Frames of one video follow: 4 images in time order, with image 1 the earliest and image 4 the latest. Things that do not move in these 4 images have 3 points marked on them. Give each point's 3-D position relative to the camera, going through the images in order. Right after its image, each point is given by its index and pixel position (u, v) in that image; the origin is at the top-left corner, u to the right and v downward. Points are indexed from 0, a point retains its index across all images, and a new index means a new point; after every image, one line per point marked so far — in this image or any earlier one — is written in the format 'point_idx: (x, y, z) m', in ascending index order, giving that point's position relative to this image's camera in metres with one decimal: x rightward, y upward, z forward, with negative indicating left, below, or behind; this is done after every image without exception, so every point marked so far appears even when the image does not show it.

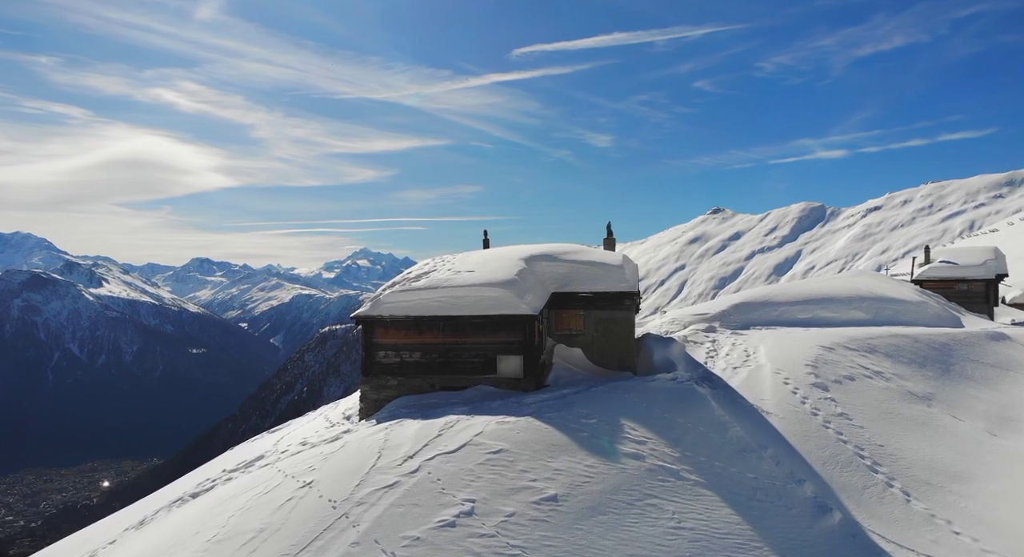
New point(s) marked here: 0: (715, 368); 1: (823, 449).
0: (+6.0, -2.6, +19.0) m
1: (+6.7, -3.7, +14.1) m
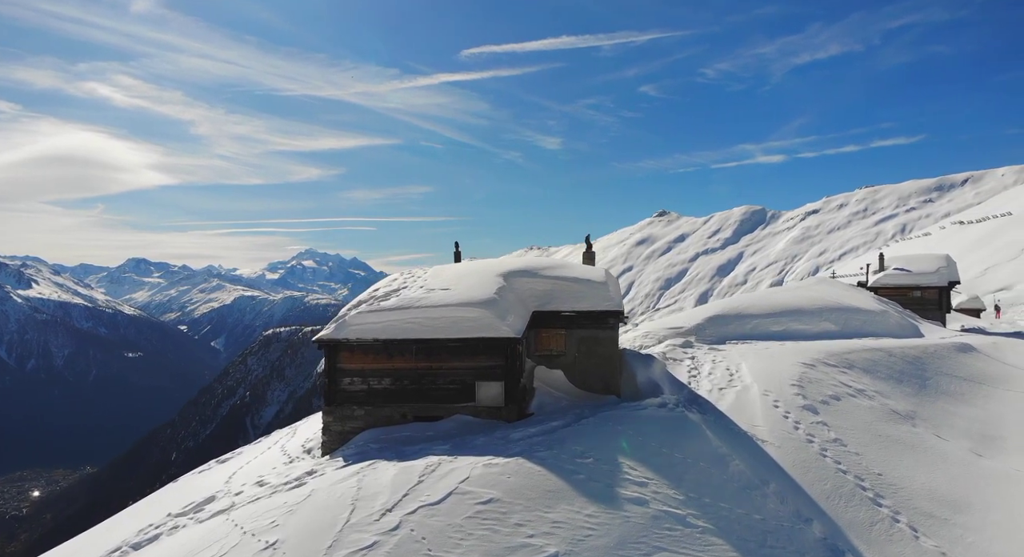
0: (+5.3, -3.1, +18.2) m
1: (+6.4, -4.2, +13.3) m
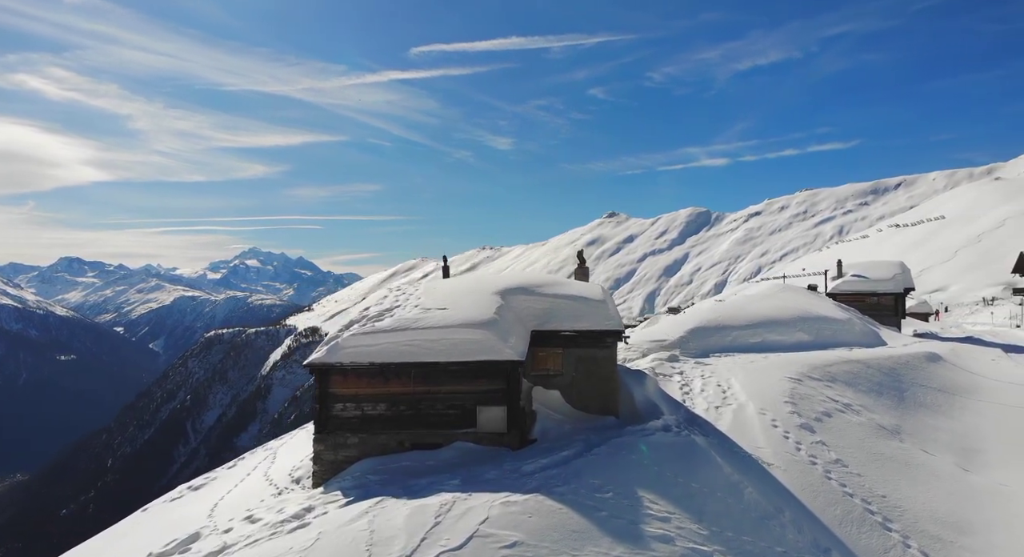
0: (+5.1, -3.6, +18.0) m
1: (+6.6, -4.7, +13.2) m
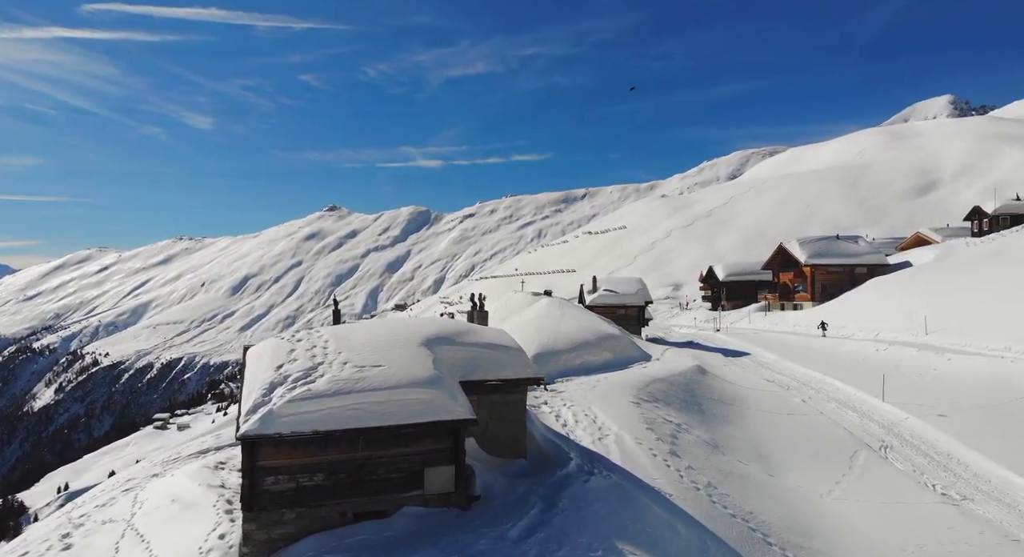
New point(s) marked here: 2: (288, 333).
0: (+2.1, -5.0, +19.7) m
1: (+5.3, -6.1, +15.8) m
2: (-6.2, -1.5, +17.6) m
